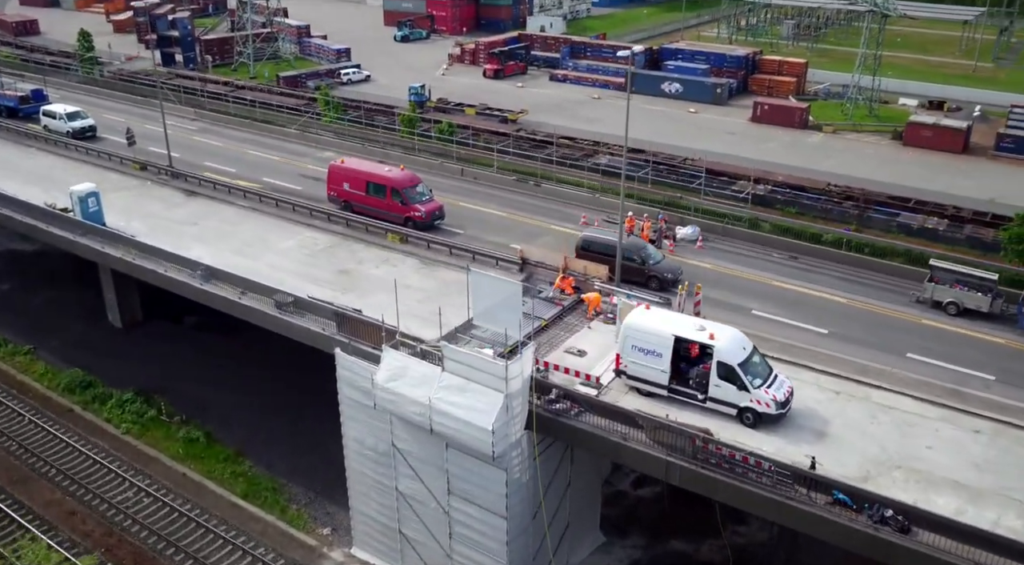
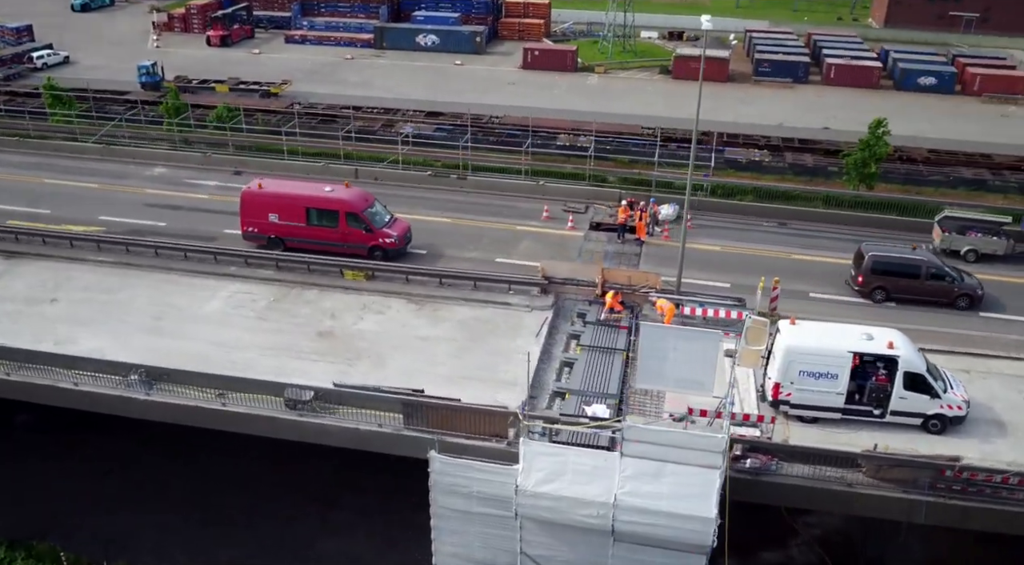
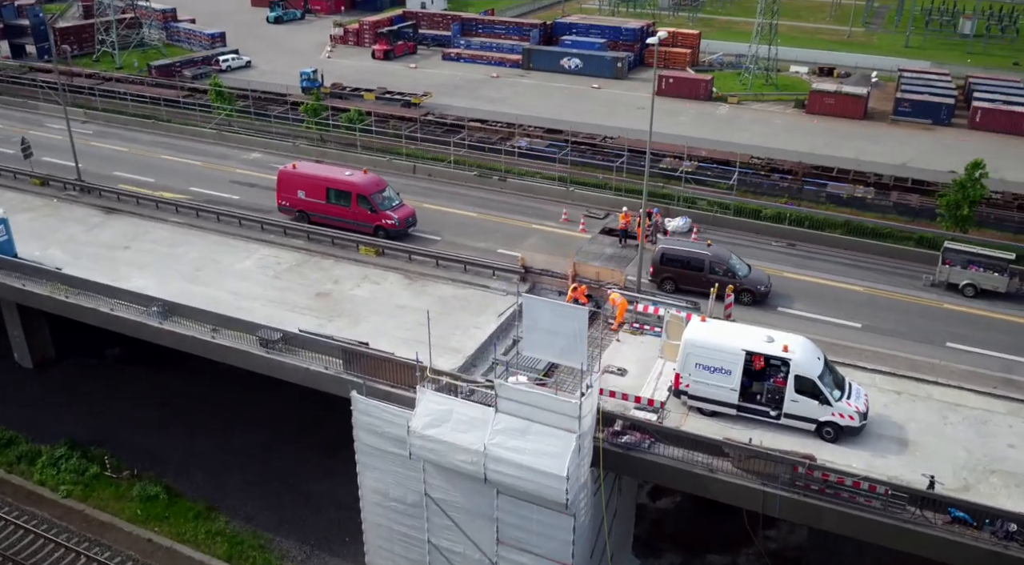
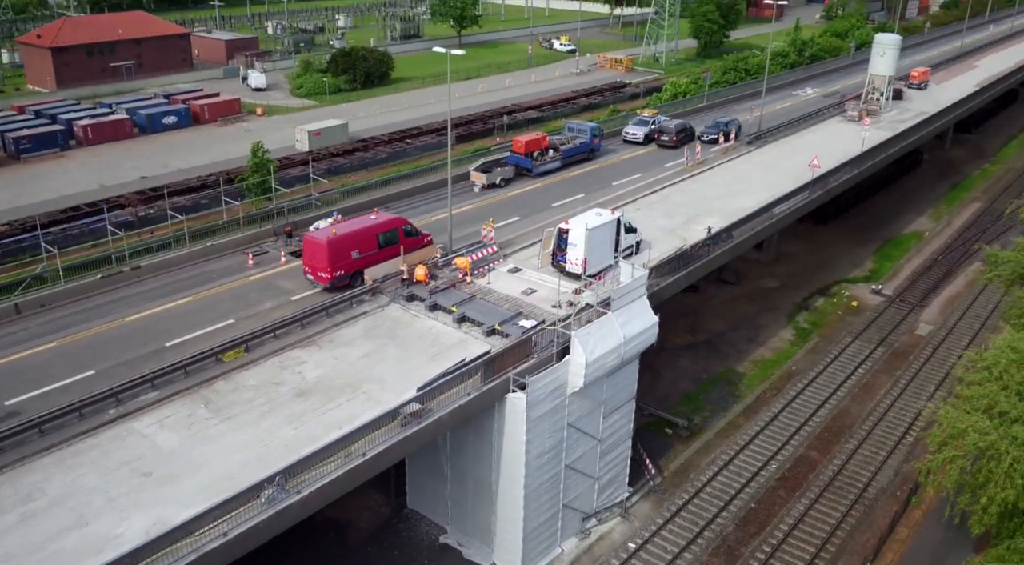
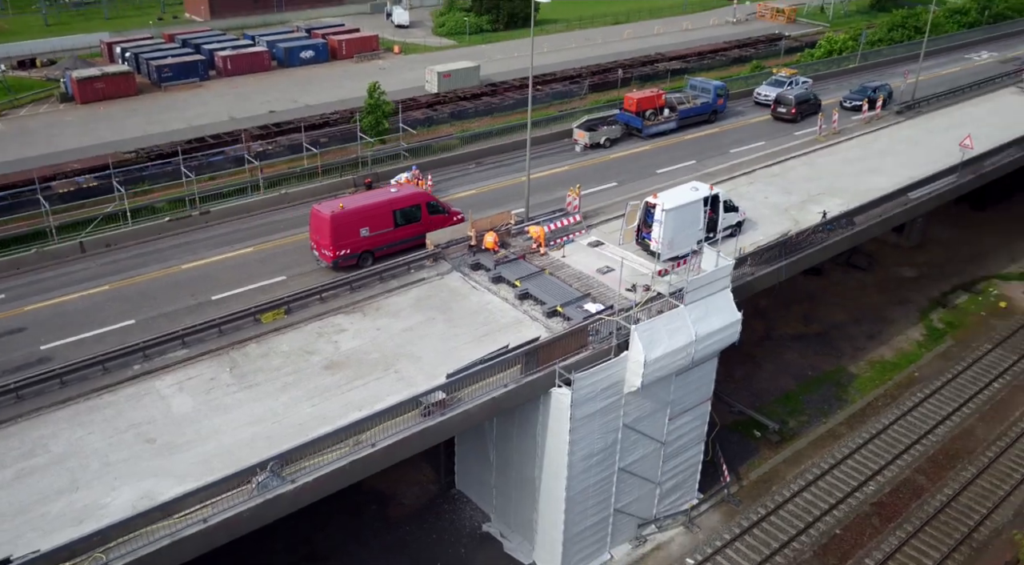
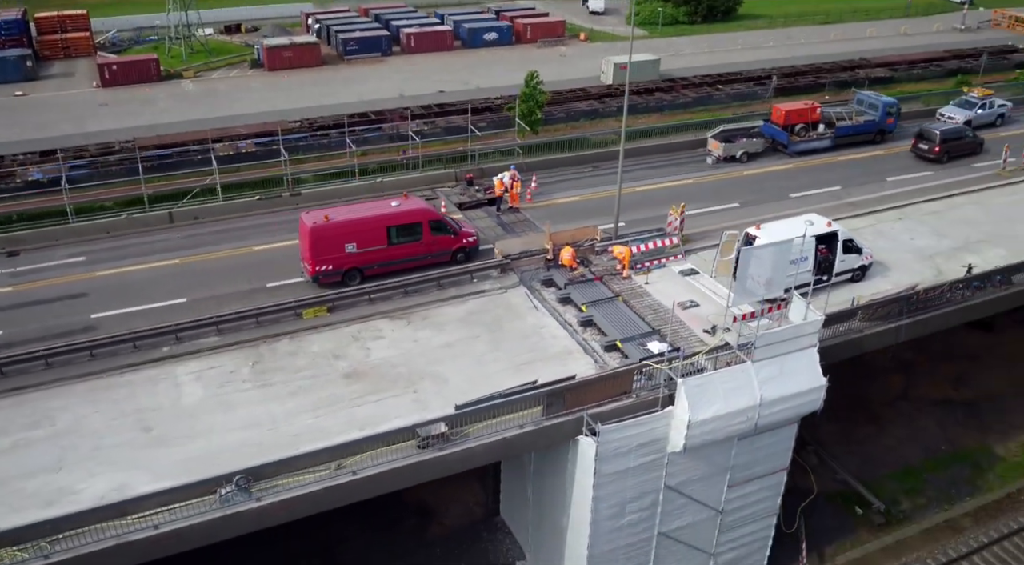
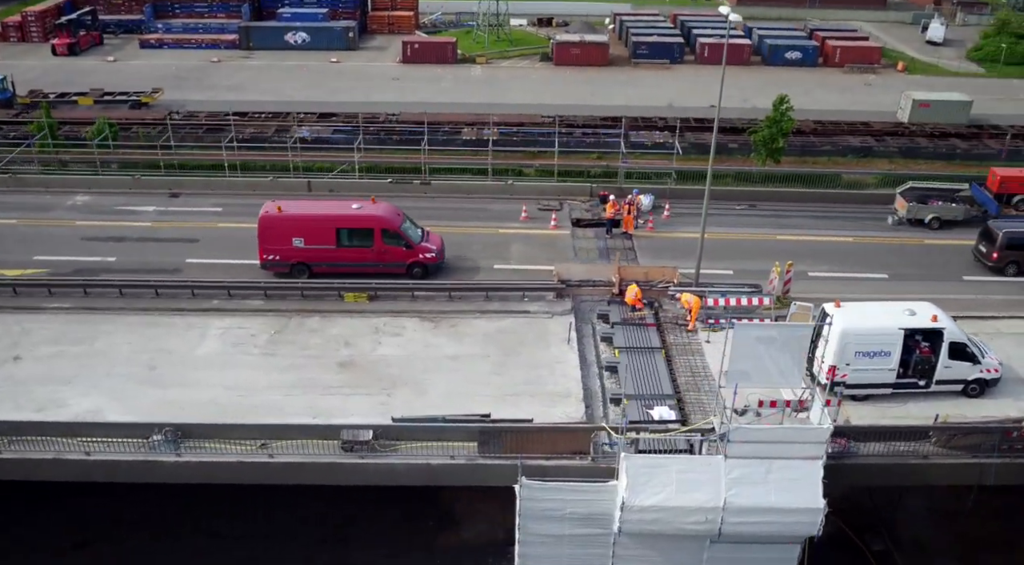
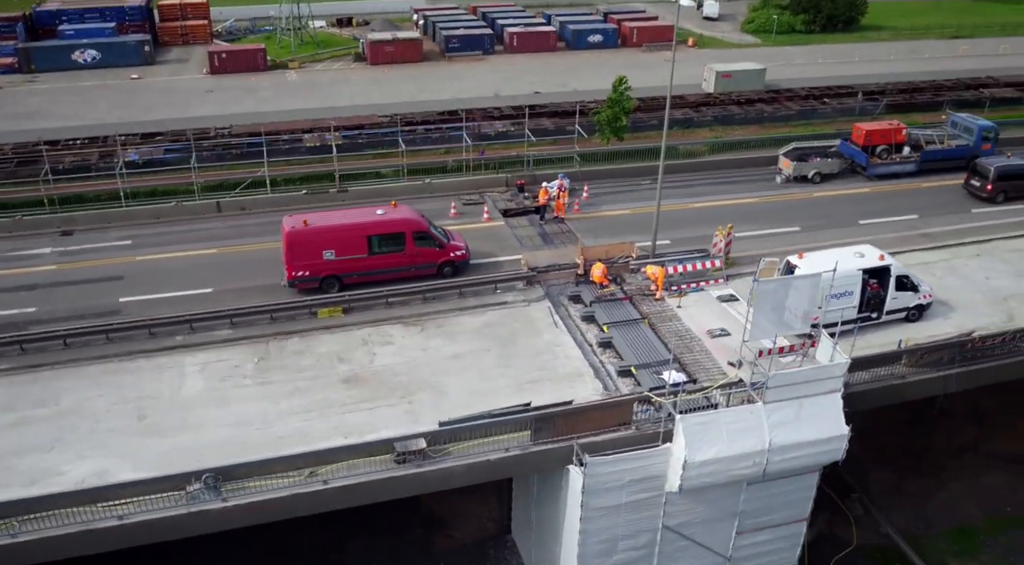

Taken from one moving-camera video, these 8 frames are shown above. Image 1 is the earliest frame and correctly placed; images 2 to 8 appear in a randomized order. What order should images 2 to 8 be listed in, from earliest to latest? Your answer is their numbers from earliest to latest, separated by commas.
3, 2, 7, 8, 6, 5, 4
